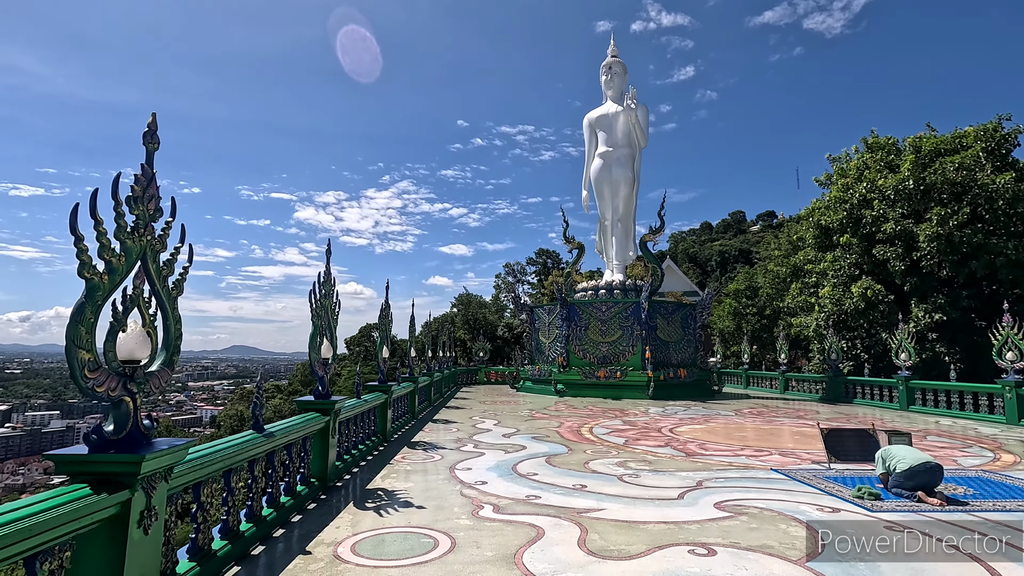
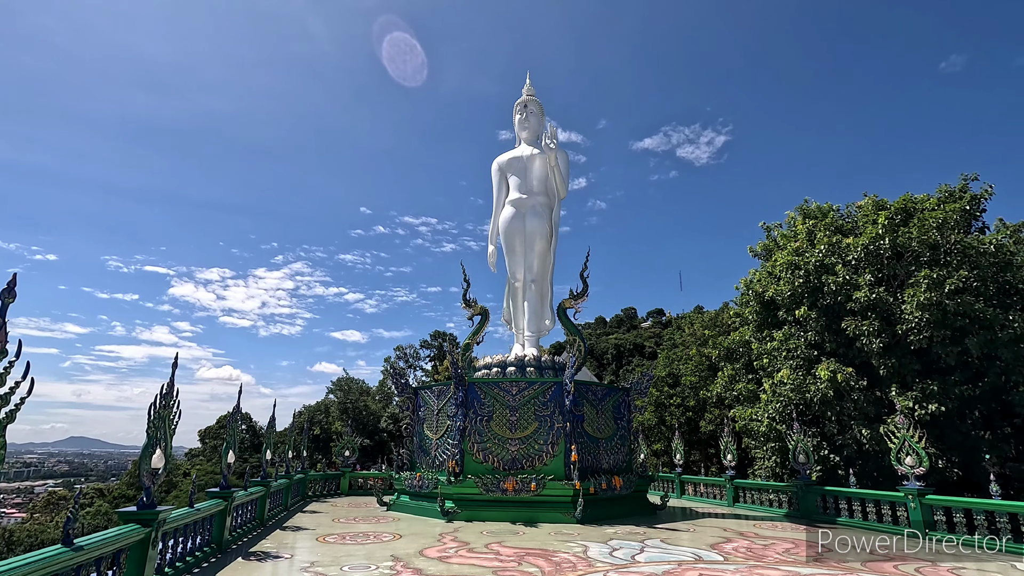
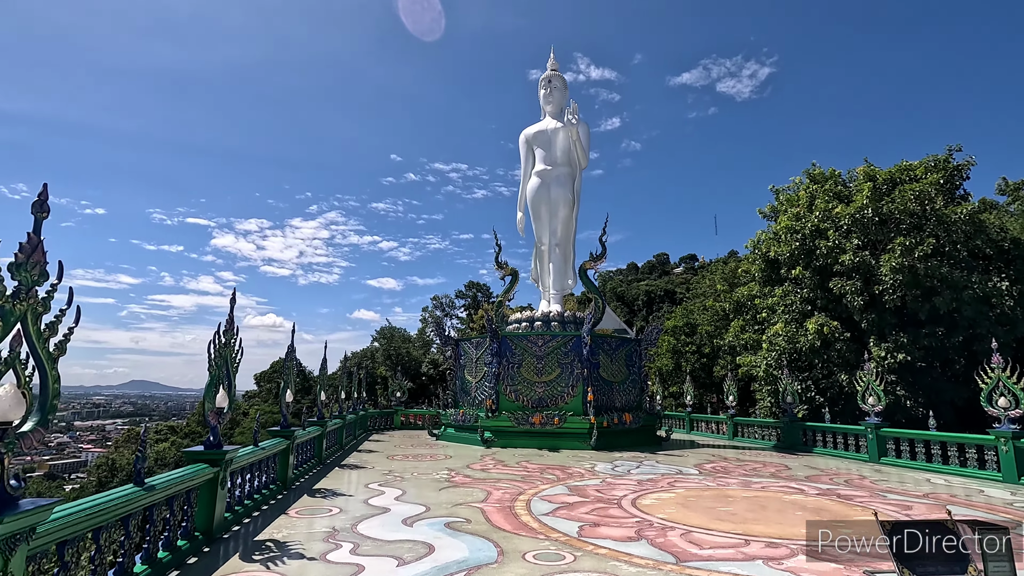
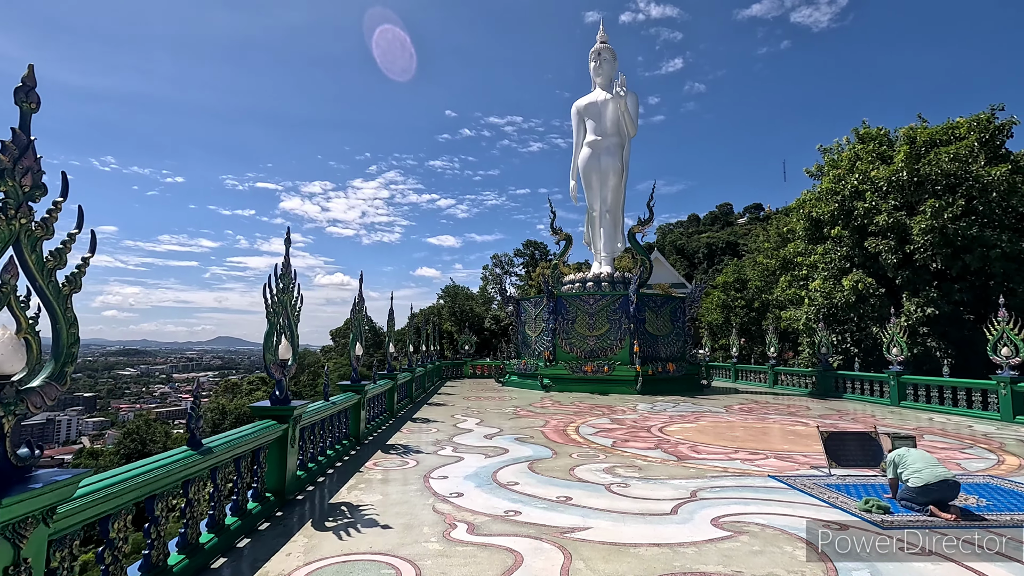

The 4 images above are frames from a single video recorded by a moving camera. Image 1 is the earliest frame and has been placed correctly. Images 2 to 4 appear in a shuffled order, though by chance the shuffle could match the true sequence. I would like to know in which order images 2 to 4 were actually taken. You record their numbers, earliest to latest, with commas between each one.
4, 3, 2
